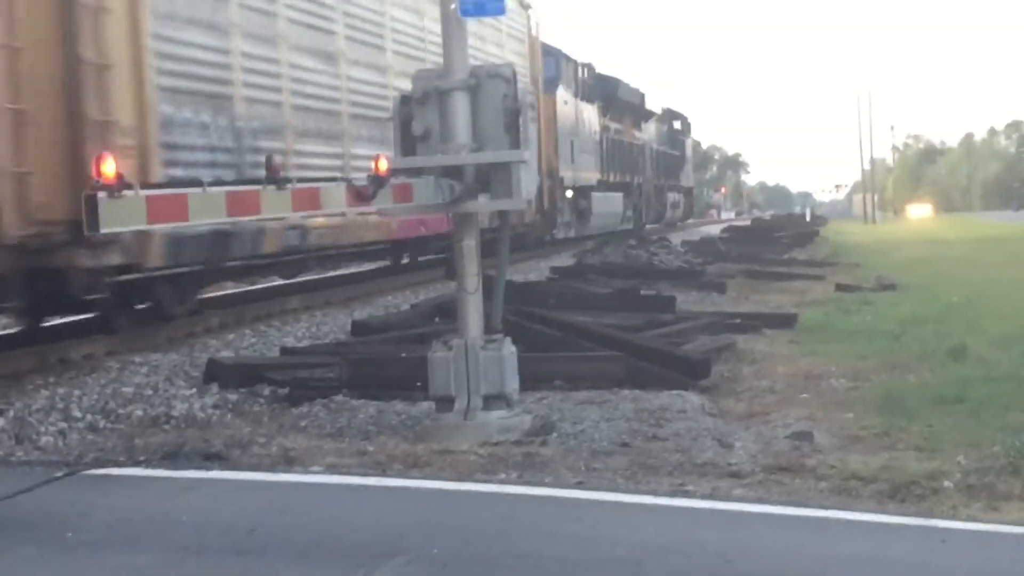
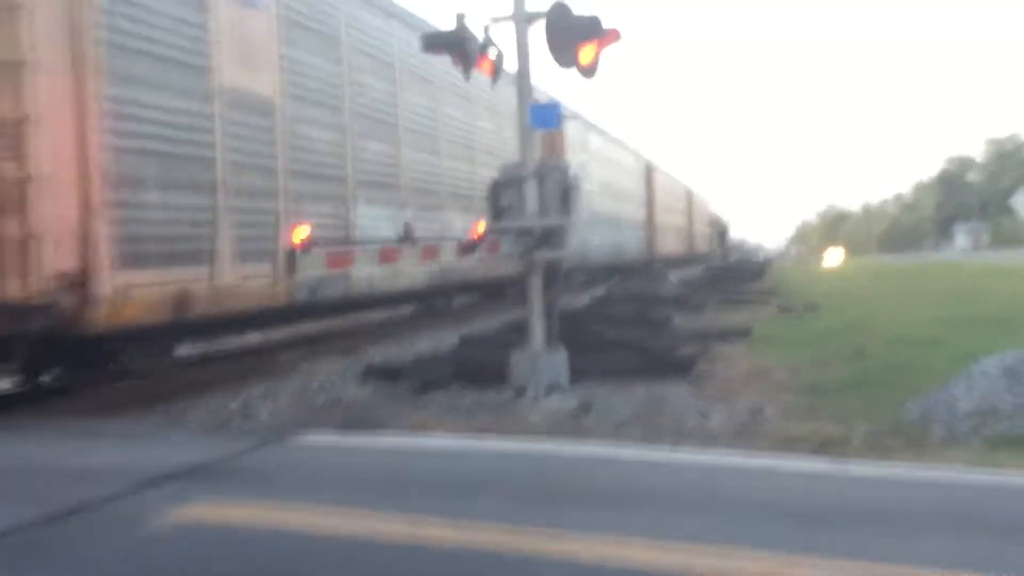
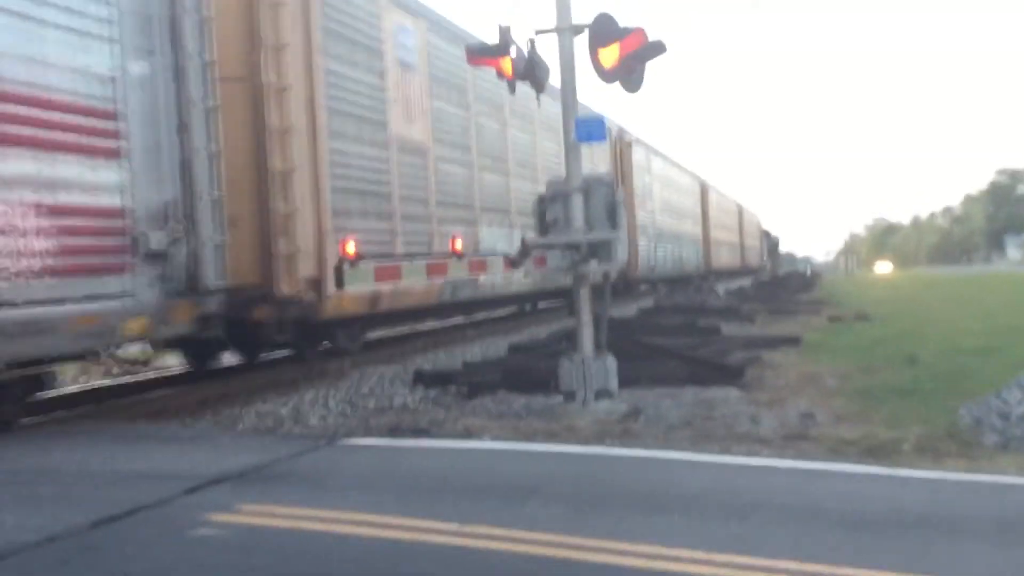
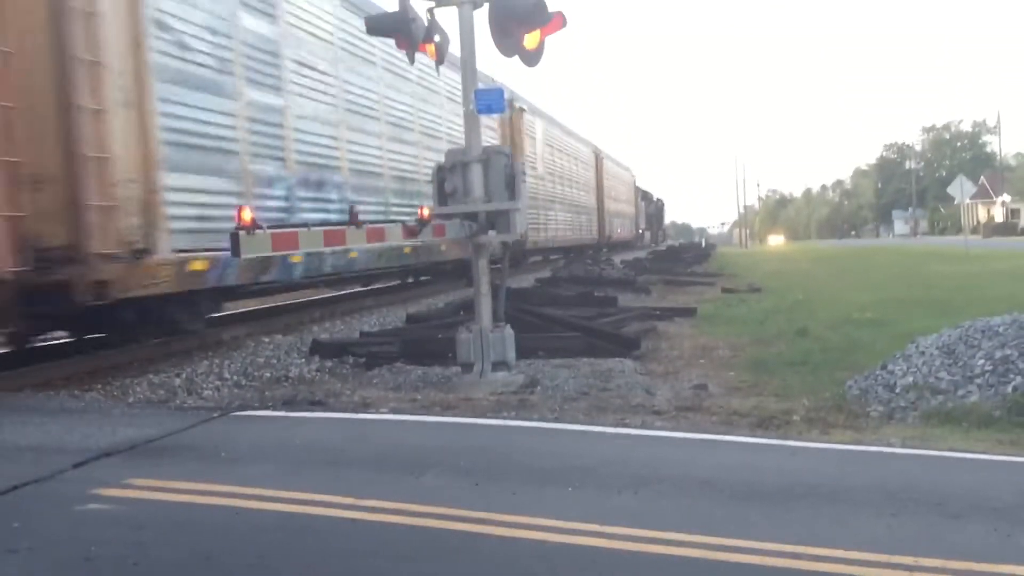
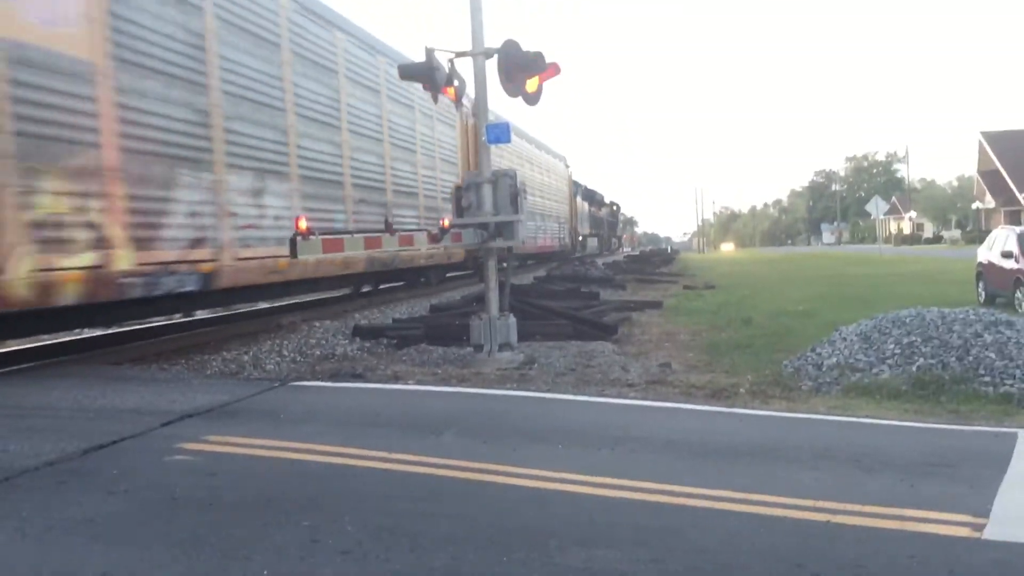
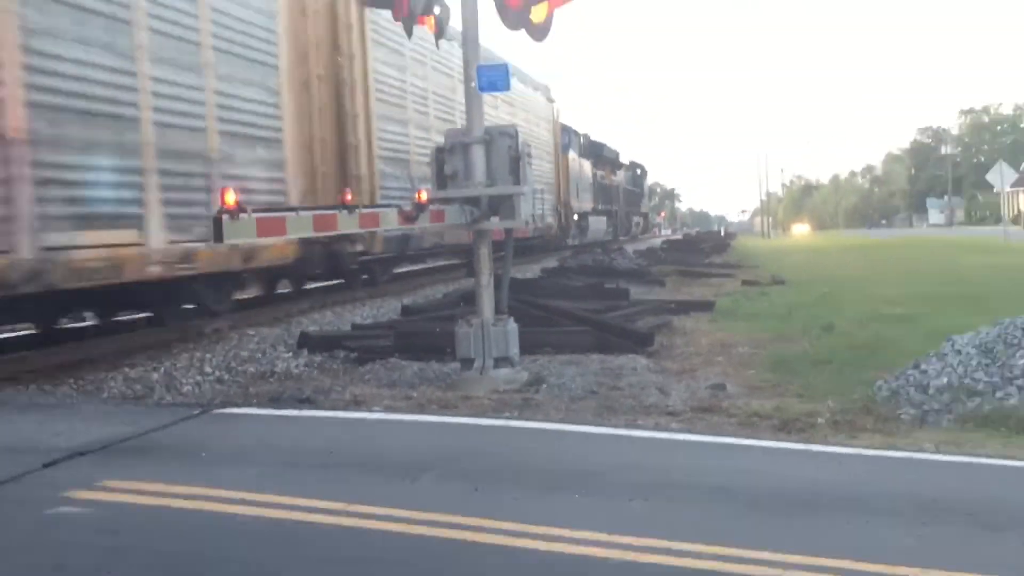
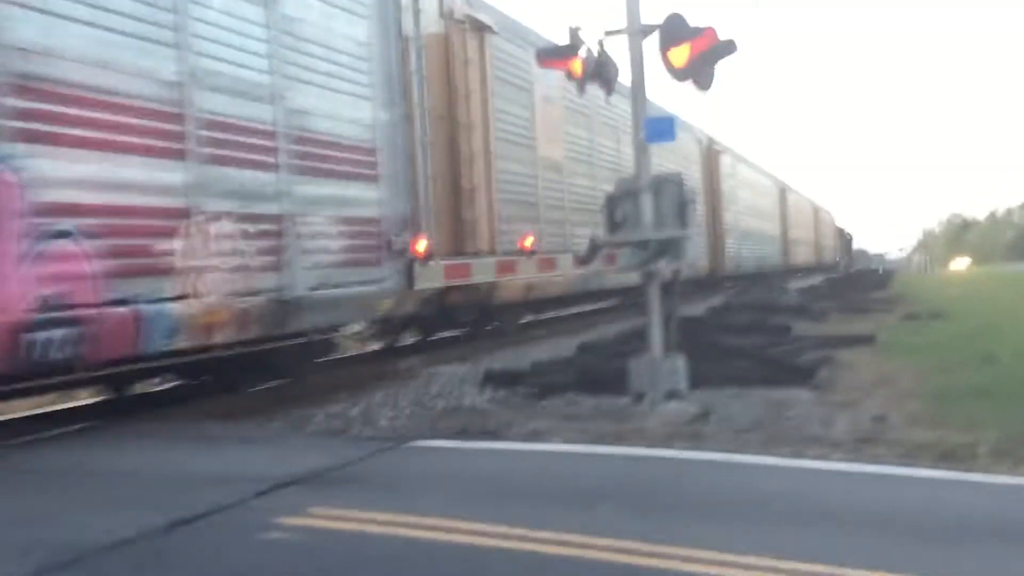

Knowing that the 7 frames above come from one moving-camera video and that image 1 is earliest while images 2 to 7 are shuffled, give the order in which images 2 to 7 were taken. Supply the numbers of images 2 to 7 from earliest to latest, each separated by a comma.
6, 5, 4, 2, 3, 7
